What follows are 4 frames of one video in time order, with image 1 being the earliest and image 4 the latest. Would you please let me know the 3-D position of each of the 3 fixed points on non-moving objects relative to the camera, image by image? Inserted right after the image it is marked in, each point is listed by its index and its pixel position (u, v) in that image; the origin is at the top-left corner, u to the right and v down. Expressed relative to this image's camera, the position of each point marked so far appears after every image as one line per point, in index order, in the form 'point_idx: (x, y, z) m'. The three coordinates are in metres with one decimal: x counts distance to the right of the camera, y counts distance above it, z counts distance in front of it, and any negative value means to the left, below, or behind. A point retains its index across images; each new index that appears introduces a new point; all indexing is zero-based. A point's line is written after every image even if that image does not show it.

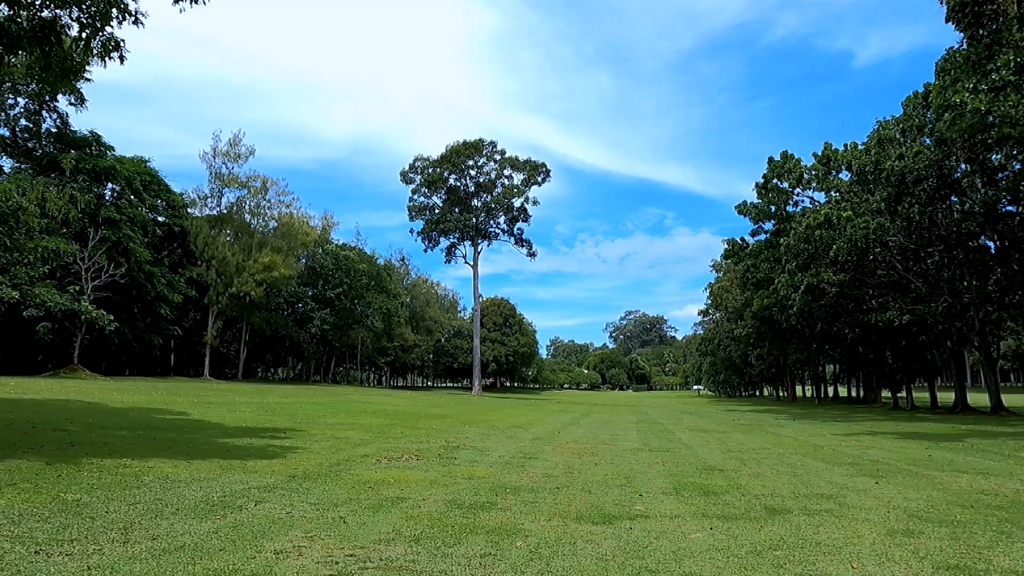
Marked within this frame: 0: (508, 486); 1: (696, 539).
0: (0.0, -2.5, +8.5) m
1: (+1.6, -2.2, +5.8) m
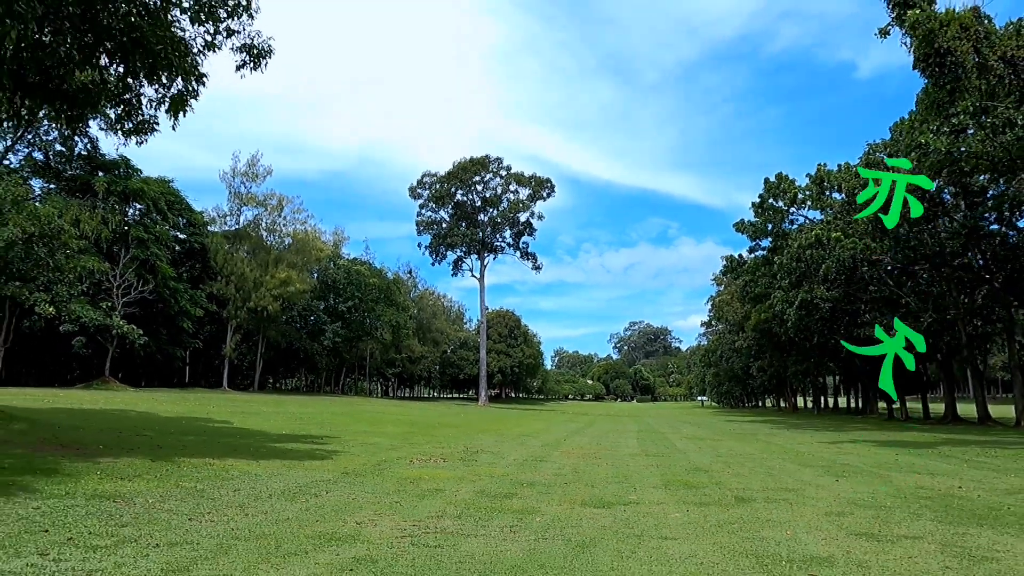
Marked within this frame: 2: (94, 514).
0: (+0.2, -2.9, +10.3) m
1: (+1.8, -2.5, +7.6) m
2: (-3.9, -2.1, +6.3) m
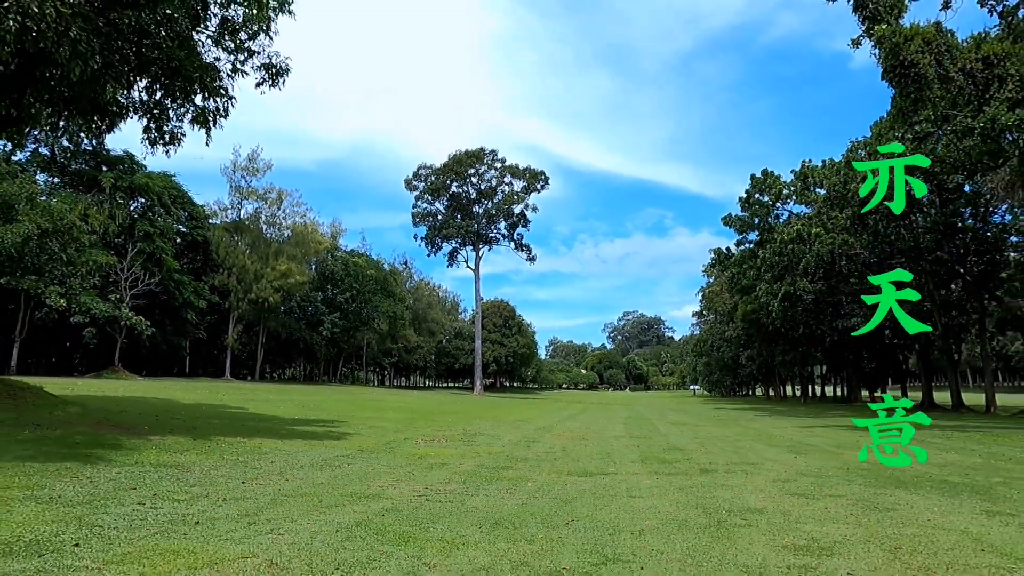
0: (+0.1, -2.9, +11.7) m
1: (+1.7, -2.6, +9.0) m
2: (-3.9, -2.1, +7.7) m
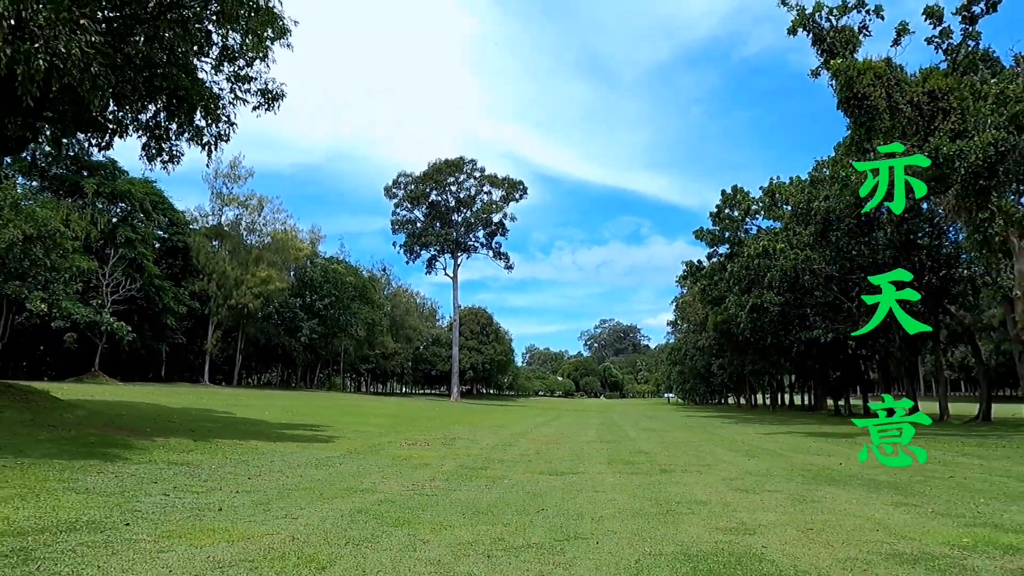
0: (-0.3, -3.2, +12.7) m
1: (+1.4, -2.8, +10.0) m
2: (-4.2, -2.3, +8.5) m
